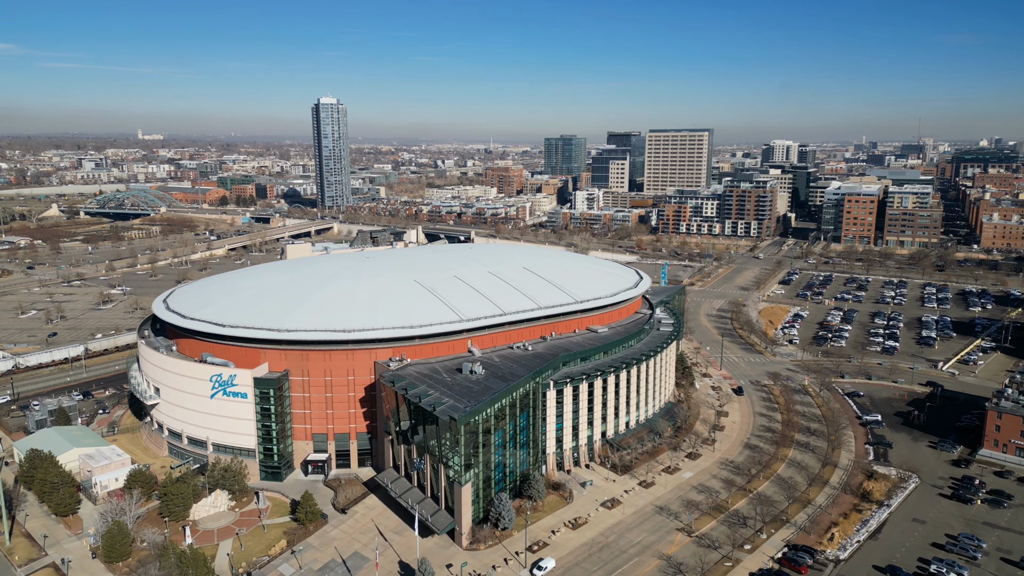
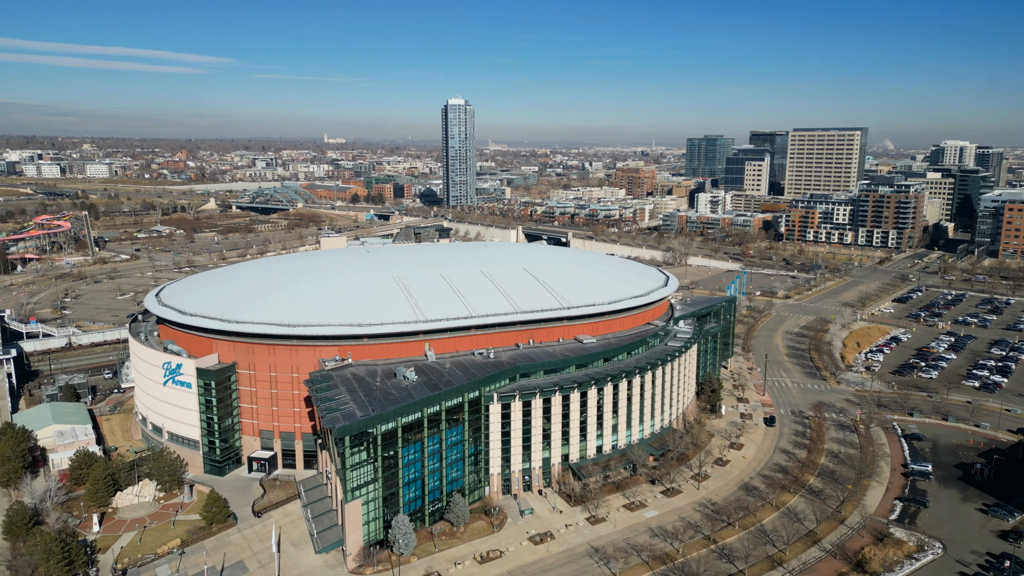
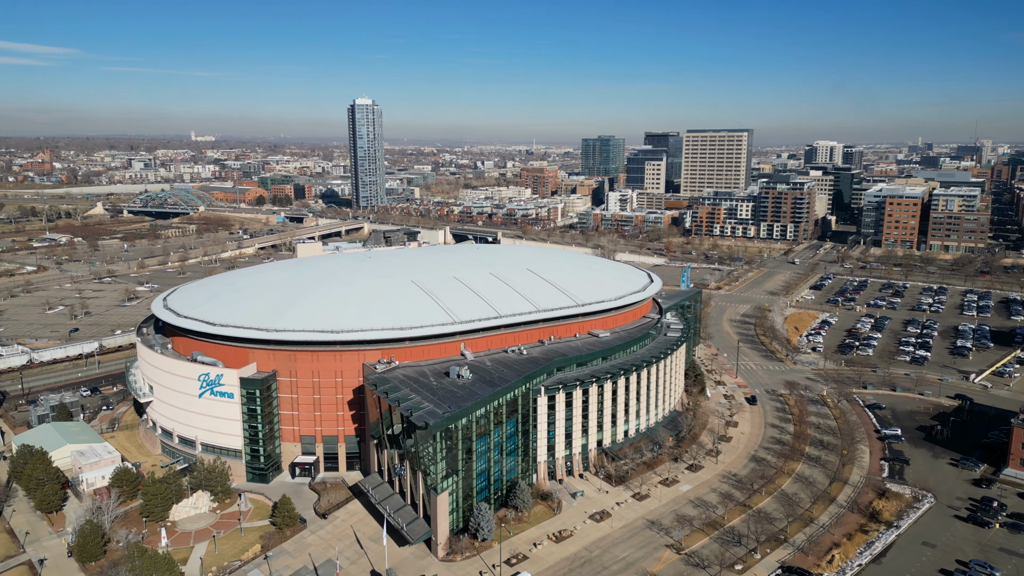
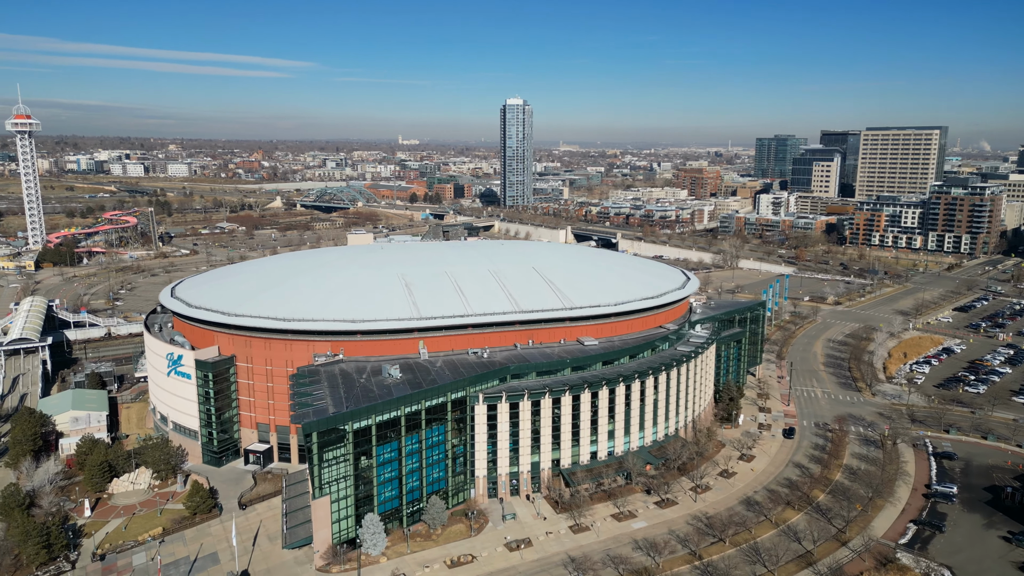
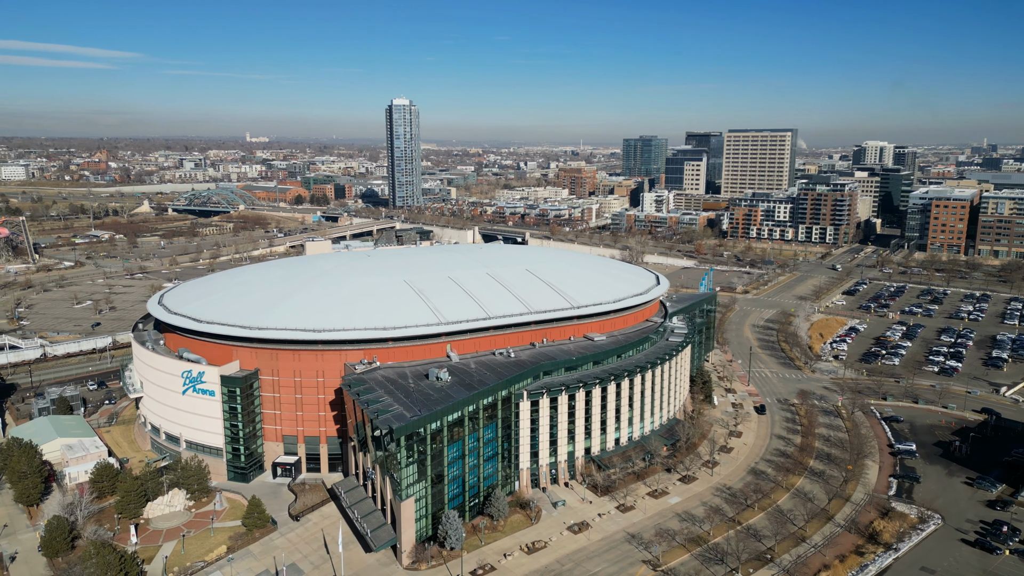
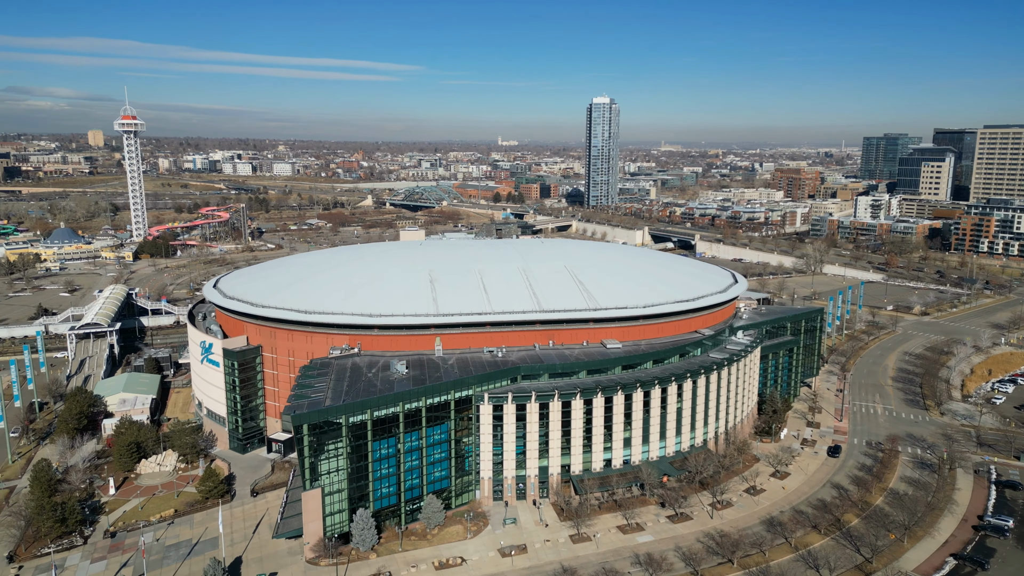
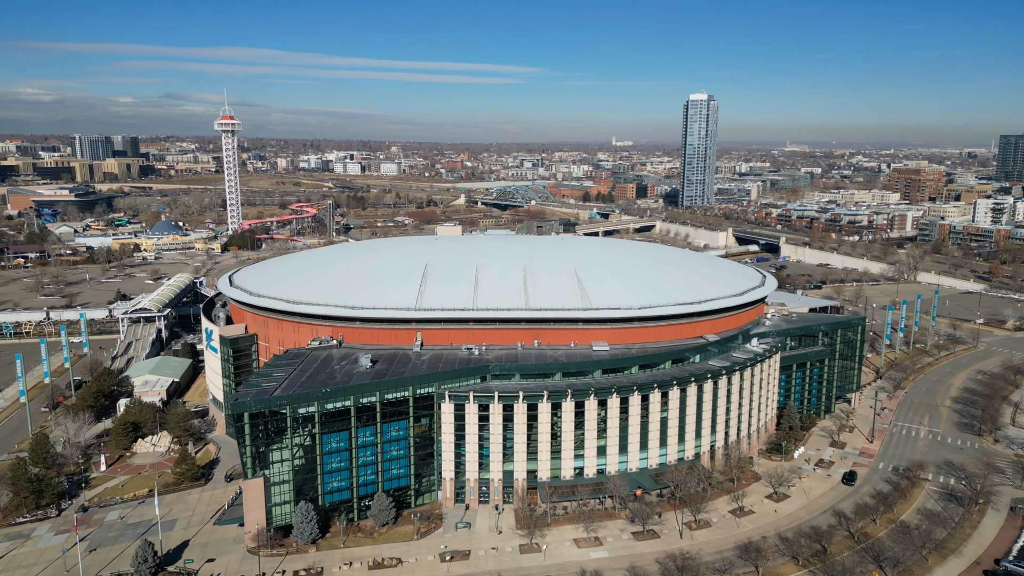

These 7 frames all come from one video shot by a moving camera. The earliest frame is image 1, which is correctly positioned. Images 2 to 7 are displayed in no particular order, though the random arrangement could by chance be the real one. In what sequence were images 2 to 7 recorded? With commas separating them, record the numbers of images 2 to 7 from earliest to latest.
3, 5, 2, 4, 6, 7
